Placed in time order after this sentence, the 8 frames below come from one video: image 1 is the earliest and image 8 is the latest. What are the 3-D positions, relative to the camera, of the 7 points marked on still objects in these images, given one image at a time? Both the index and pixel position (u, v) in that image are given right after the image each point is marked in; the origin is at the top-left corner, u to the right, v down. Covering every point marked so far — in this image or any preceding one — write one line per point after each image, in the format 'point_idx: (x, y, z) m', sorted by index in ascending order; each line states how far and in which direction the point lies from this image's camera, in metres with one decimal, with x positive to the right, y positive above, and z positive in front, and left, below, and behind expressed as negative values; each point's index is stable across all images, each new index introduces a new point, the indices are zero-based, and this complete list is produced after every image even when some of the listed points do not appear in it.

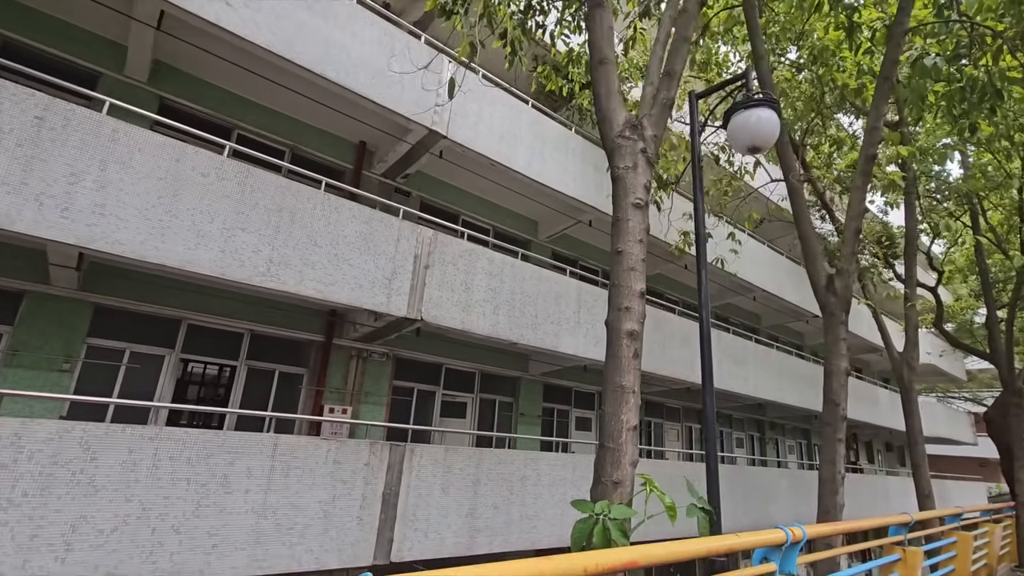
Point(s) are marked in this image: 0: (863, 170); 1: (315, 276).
0: (+3.1, +1.1, +4.6) m
1: (-2.3, +0.1, +5.9) m
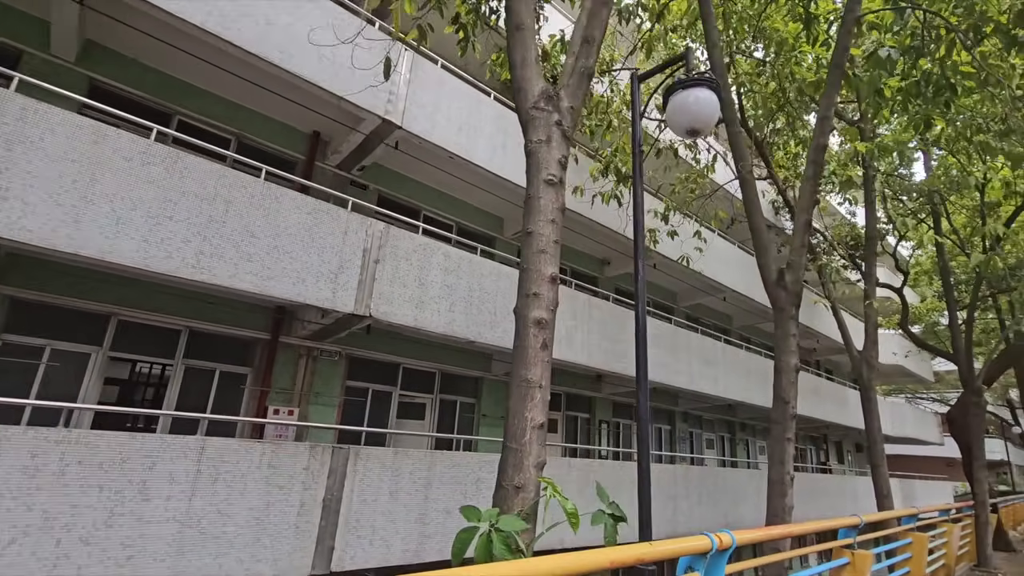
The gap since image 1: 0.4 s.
0: (+2.6, +1.1, +4.4) m
1: (-2.8, +0.2, +5.6) m
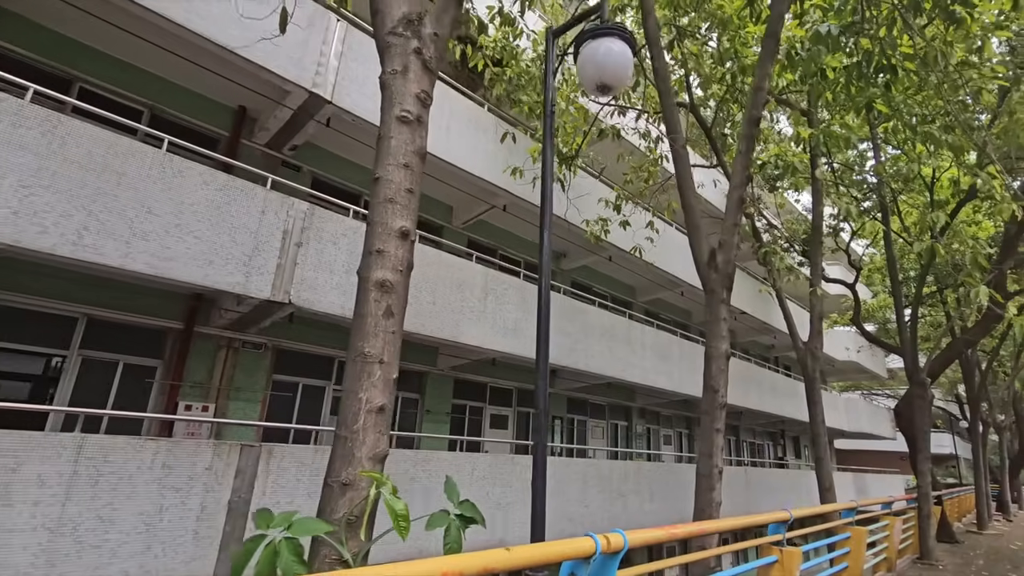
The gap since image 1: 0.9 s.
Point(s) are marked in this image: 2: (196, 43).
0: (+1.9, +1.2, +4.2) m
1: (-3.6, +0.4, +5.1) m
2: (-3.7, +2.9, +6.1) m
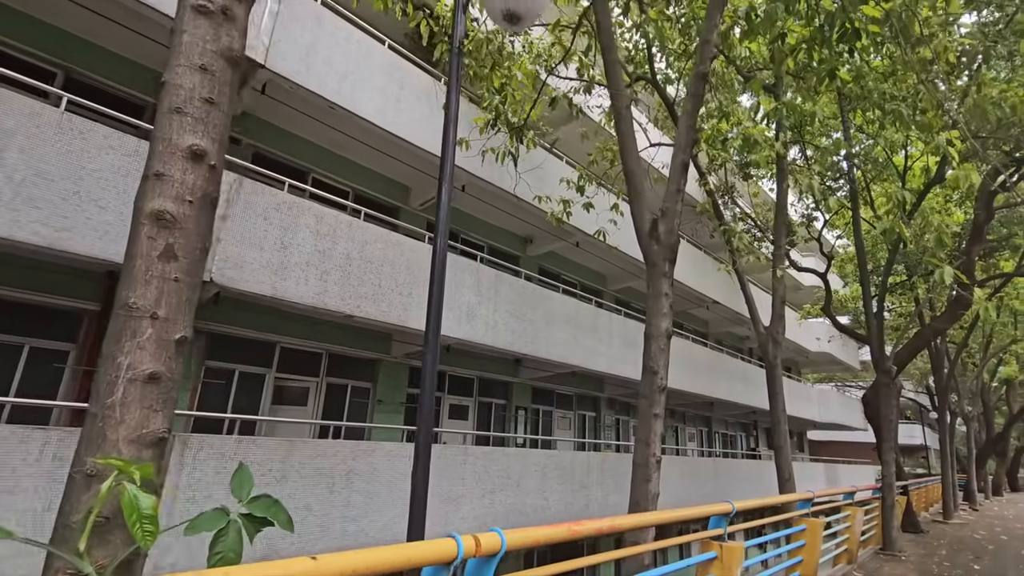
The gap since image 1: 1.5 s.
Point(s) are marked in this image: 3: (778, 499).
0: (+1.3, +1.4, +3.8) m
1: (-4.2, +0.6, +4.6) m
2: (-4.3, +3.1, +5.5) m
3: (+2.8, -2.2, +5.3) m
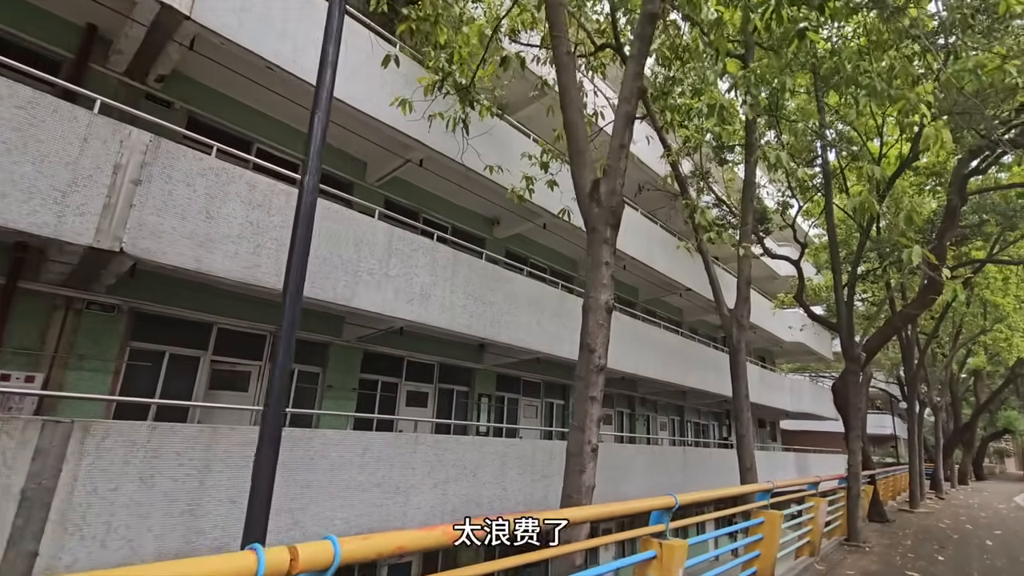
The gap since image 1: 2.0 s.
0: (+0.9, +1.6, +3.4) m
1: (-4.7, +0.9, +4.0) m
2: (-4.9, +3.4, +4.9) m
3: (+2.2, -2.0, +5.0) m
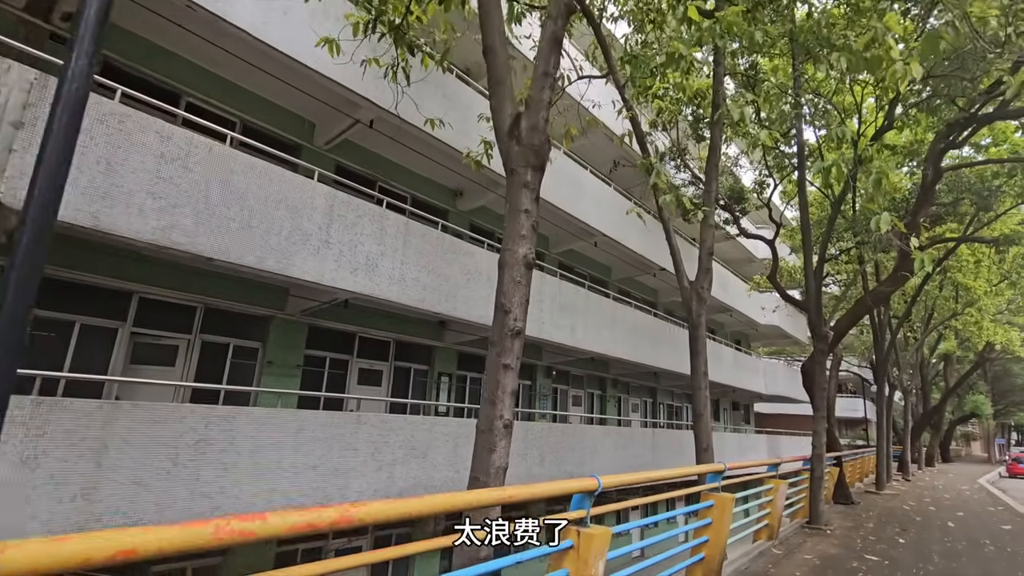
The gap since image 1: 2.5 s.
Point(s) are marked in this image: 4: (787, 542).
0: (+0.3, +1.9, +2.9) m
1: (-5.2, +1.2, +3.3) m
2: (-5.4, +3.8, +4.2) m
3: (+1.6, -1.6, +4.7) m
4: (+3.5, -3.2, +6.5) m
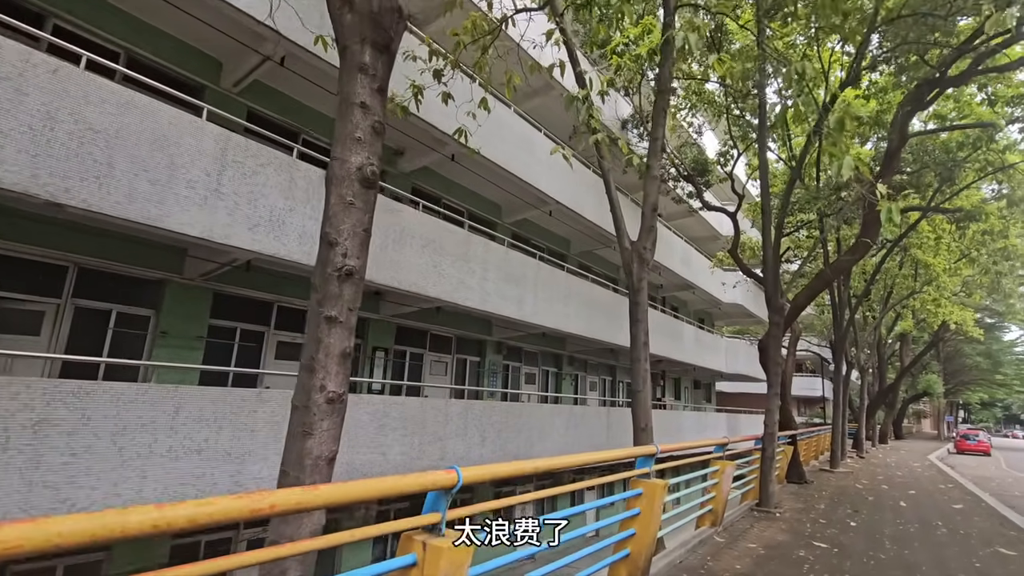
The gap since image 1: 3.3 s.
0: (-0.3, +2.2, +2.0) m
1: (-5.9, +1.6, +2.3) m
2: (-6.1, +4.2, +3.0) m
3: (+0.8, -1.3, +4.0) m
4: (+2.6, -2.8, +6.1) m
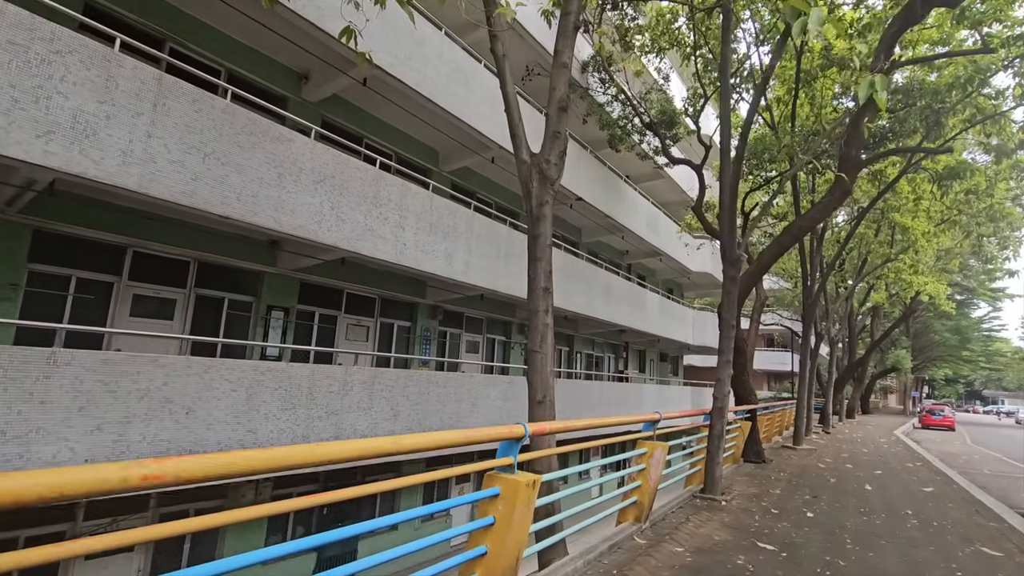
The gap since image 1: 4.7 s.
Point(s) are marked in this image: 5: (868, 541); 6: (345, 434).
0: (-1.2, +2.6, +0.6) m
1: (-6.8, +2.1, +0.6) m
2: (-7.0, +4.7, +1.2) m
3: (-0.3, -0.8, +2.8) m
4: (+1.4, -2.2, +4.9) m
5: (+3.3, -2.4, +4.8) m
6: (-2.2, -2.0, +6.9) m
